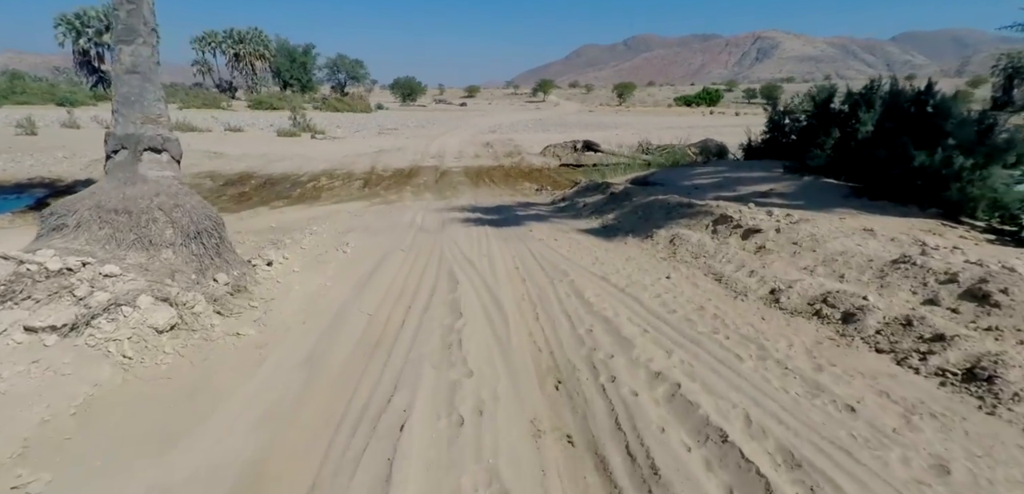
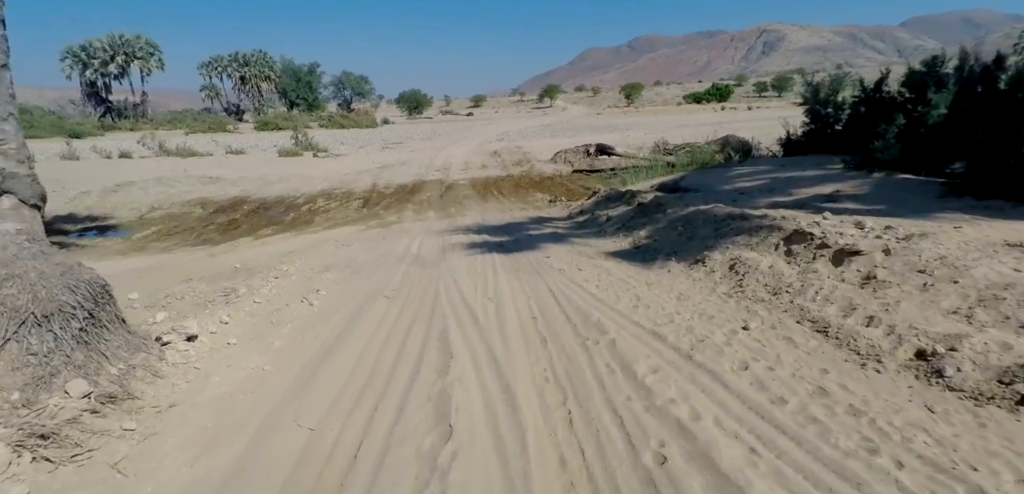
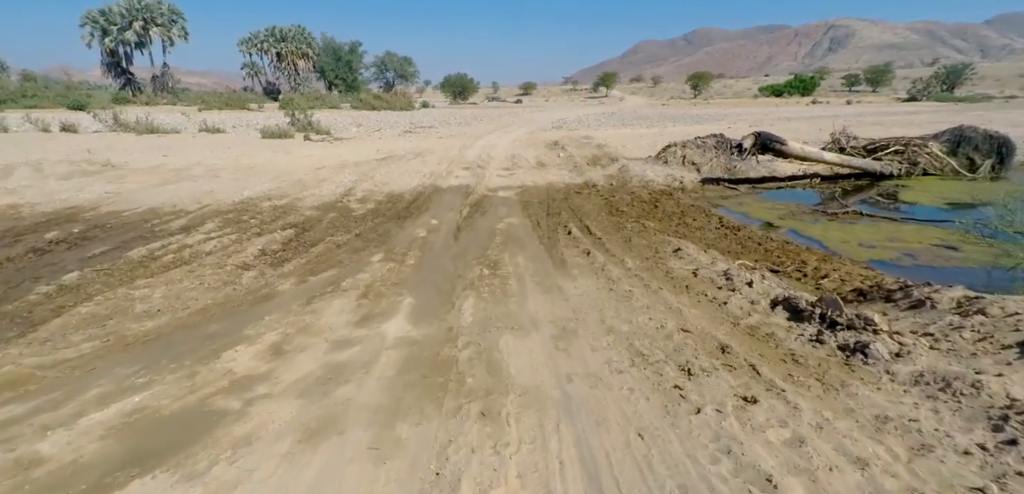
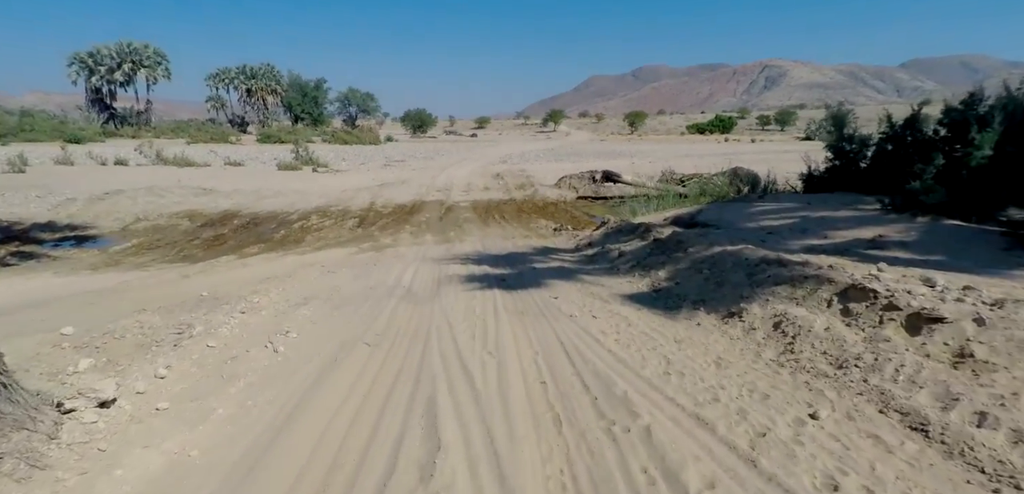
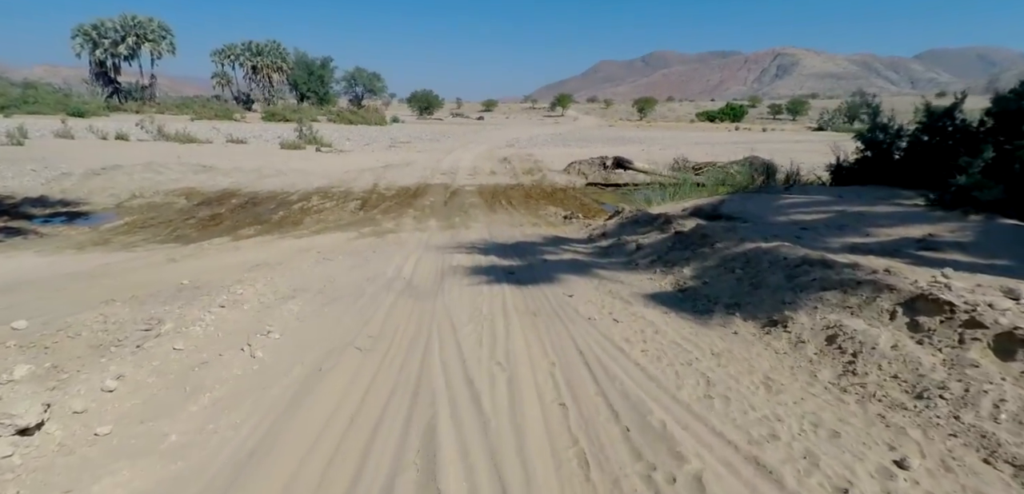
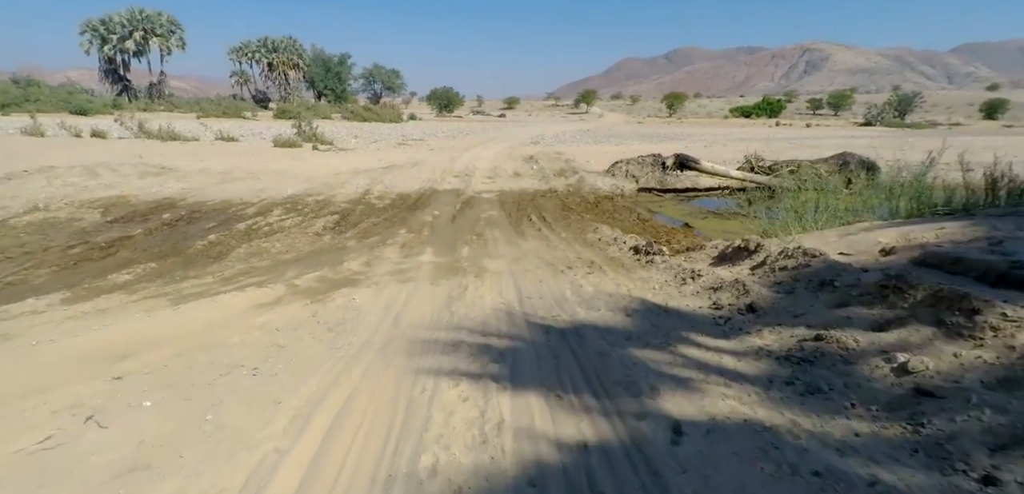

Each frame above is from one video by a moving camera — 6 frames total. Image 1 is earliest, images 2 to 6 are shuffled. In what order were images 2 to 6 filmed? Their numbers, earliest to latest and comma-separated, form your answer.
2, 4, 5, 6, 3
